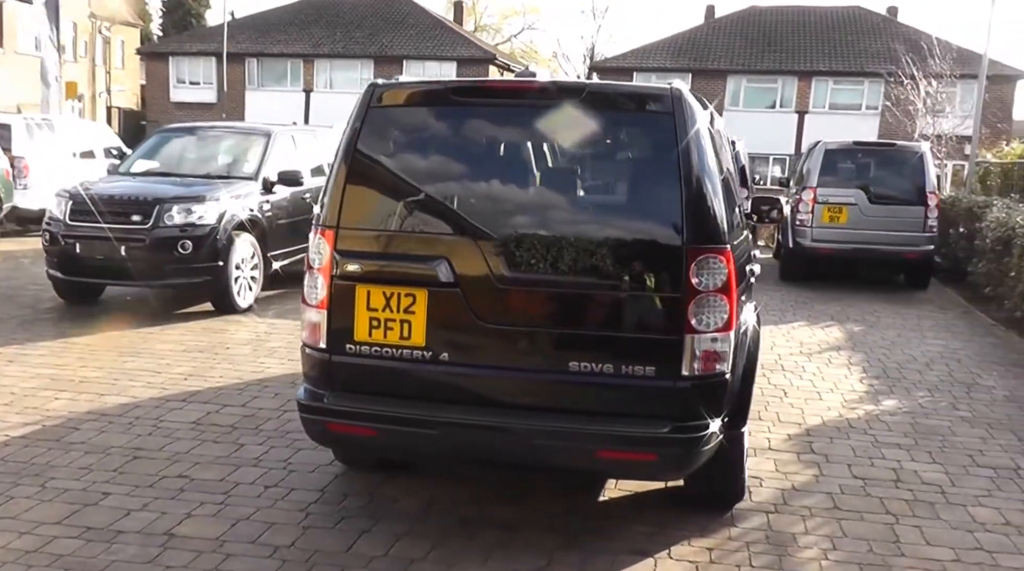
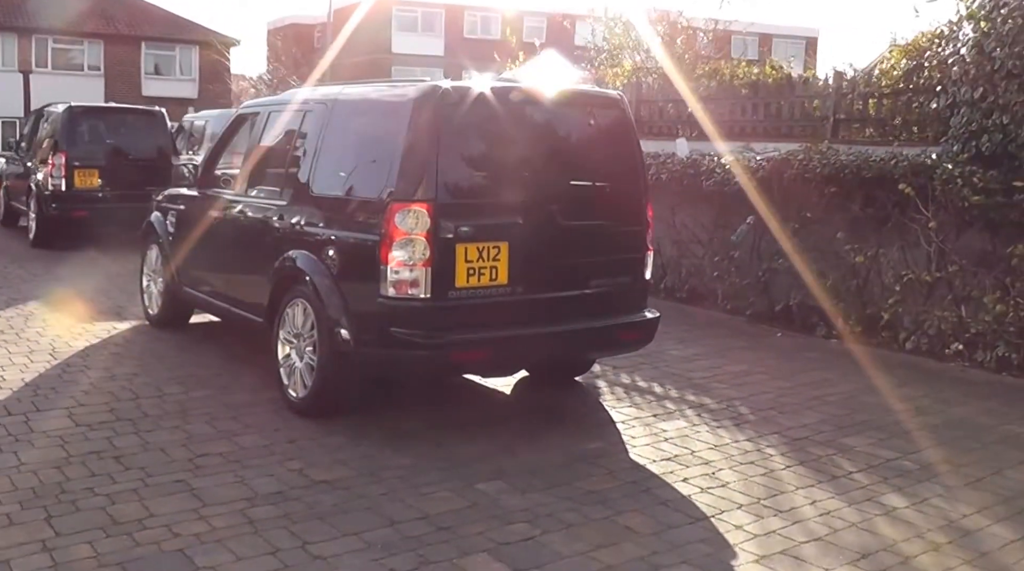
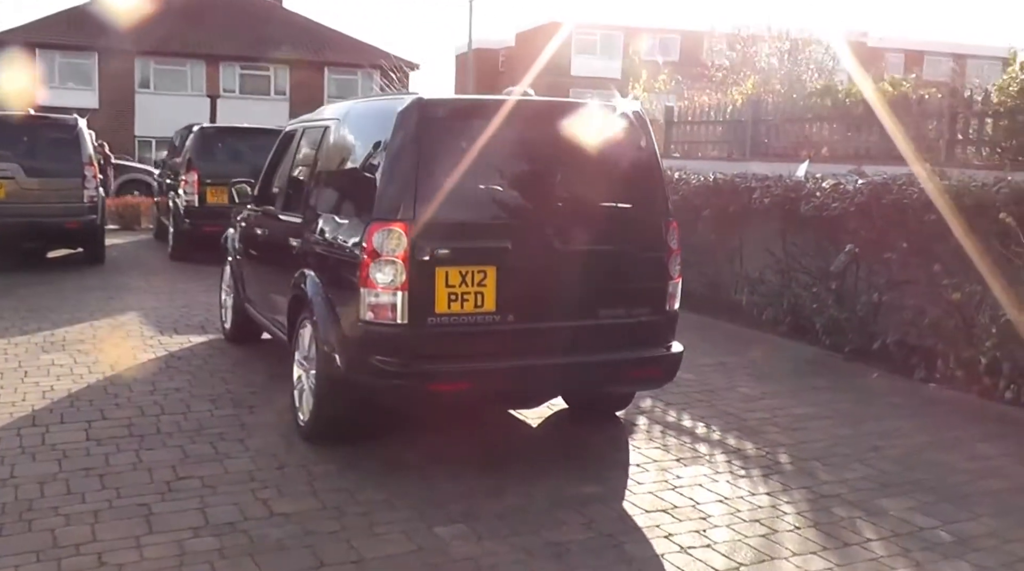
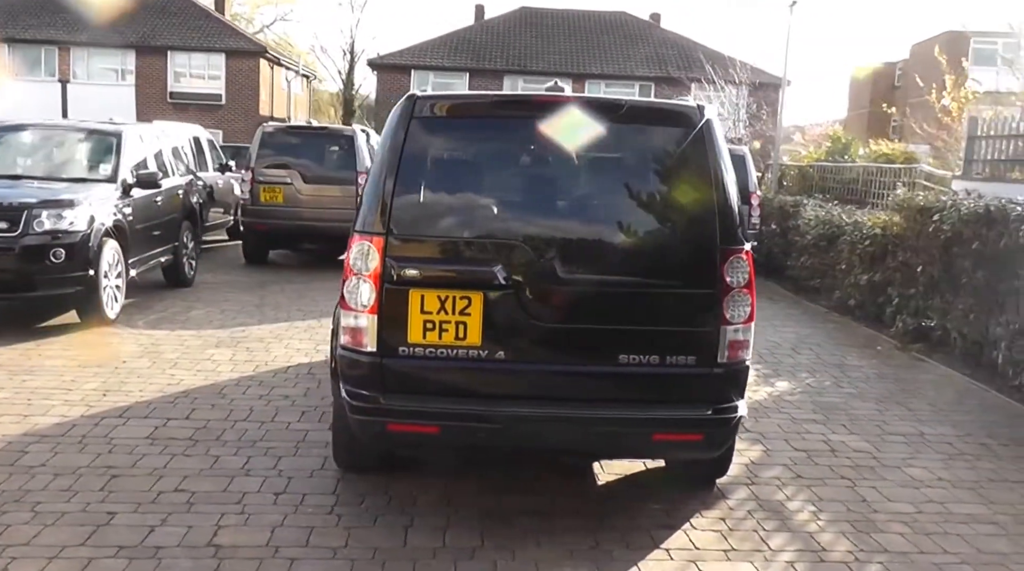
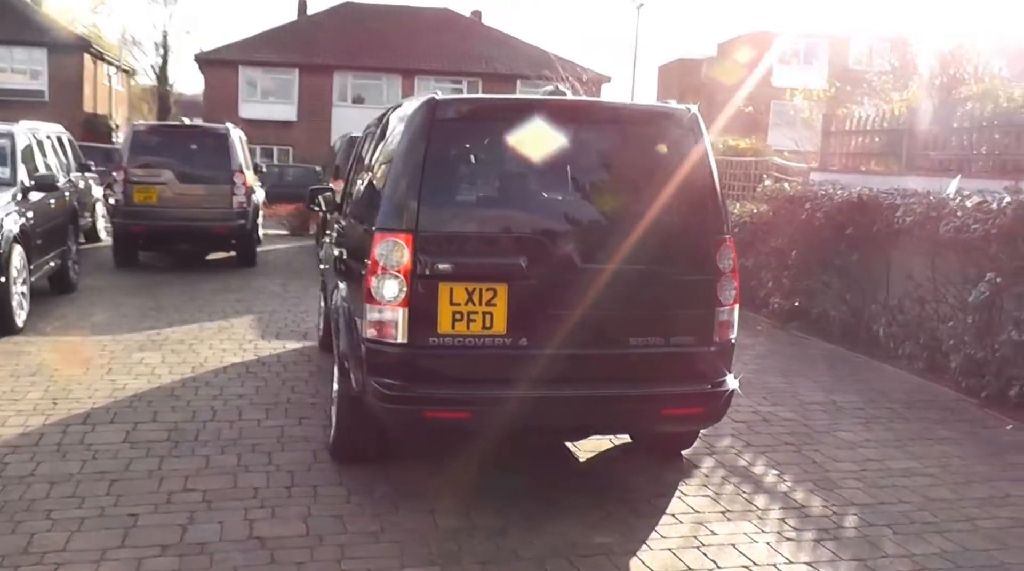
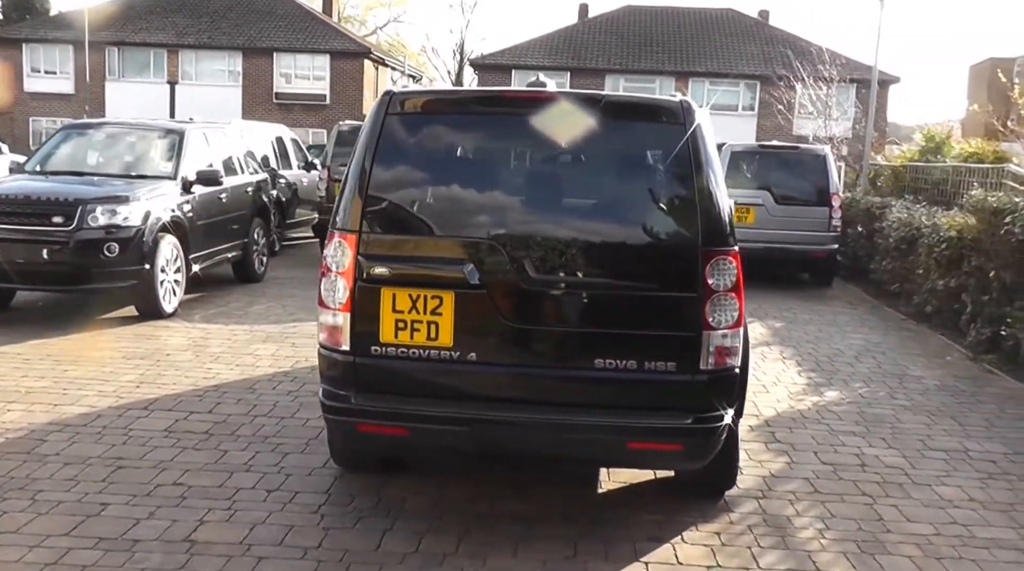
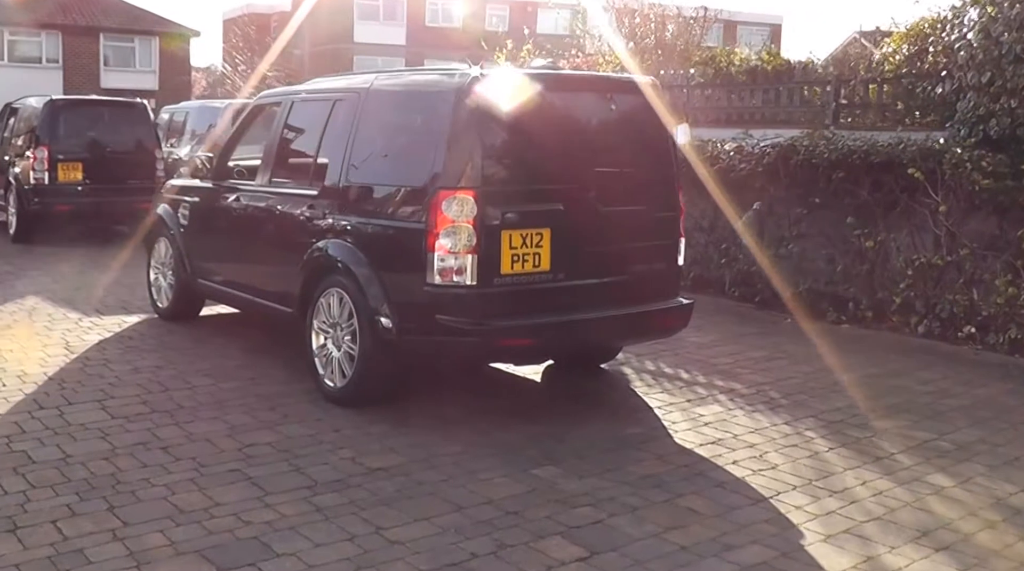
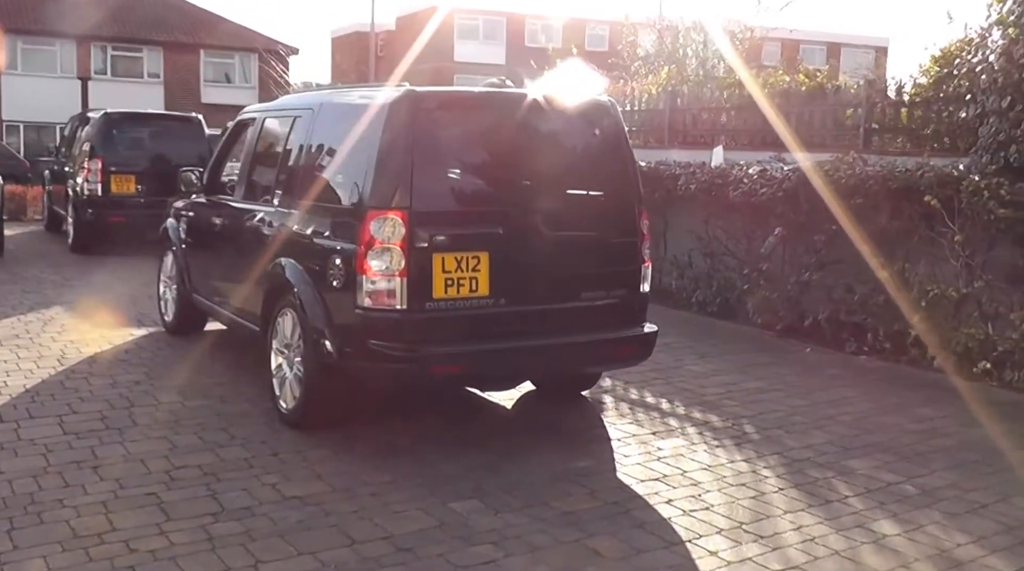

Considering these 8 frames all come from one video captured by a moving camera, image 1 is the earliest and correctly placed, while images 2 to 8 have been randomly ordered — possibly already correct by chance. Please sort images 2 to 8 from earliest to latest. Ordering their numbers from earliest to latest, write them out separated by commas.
6, 4, 5, 3, 8, 2, 7
